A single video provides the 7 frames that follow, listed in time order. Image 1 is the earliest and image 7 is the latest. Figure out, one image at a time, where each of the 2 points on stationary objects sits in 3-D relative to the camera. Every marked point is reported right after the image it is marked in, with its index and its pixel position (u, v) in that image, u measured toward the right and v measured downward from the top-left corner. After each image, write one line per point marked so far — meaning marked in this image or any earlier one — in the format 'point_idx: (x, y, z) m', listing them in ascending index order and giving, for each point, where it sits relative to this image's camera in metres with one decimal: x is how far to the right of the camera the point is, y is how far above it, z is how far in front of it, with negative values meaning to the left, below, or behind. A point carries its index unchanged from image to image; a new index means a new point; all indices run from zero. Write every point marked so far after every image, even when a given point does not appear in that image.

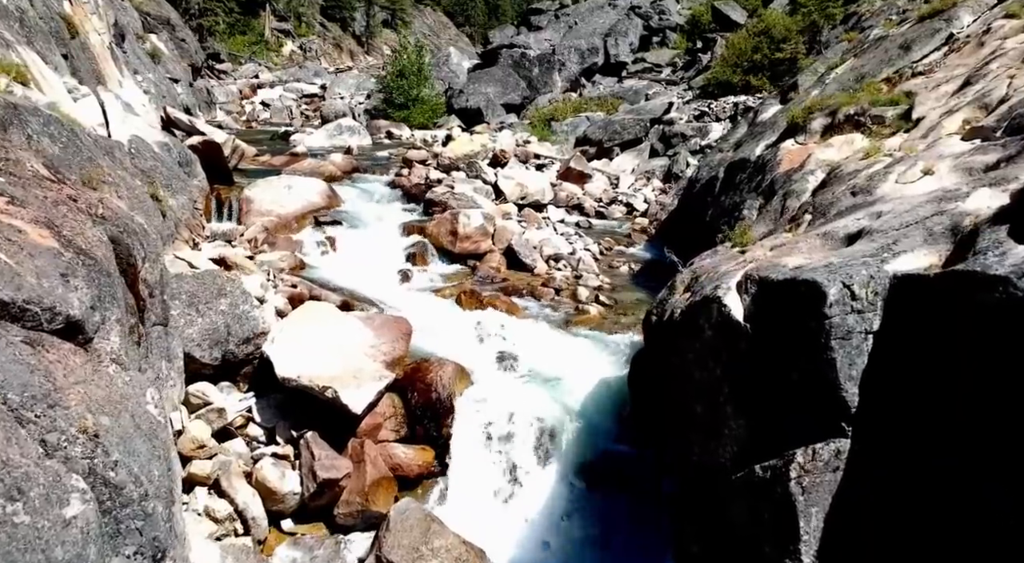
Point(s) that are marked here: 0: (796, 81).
0: (+7.1, +5.0, +18.1) m
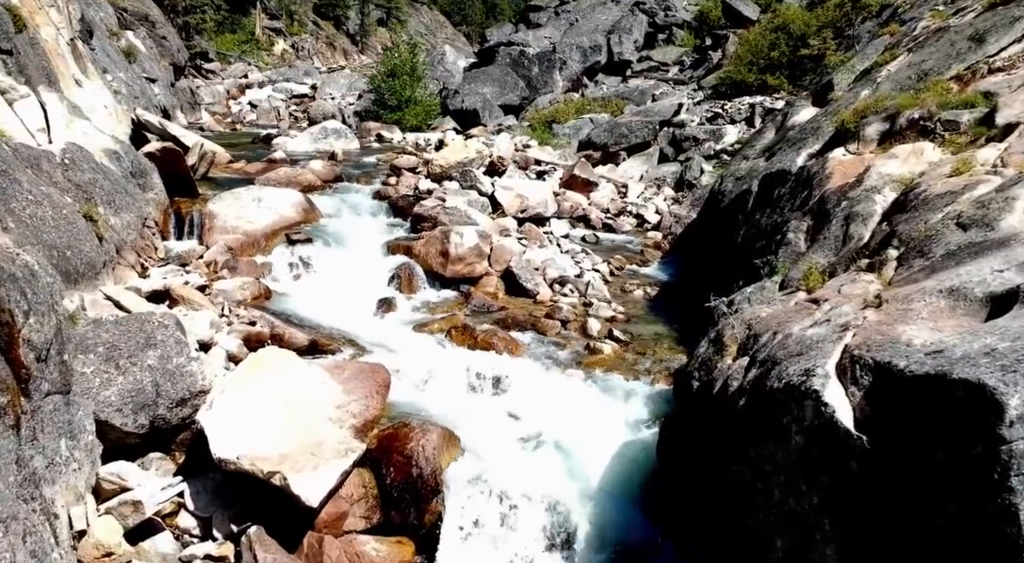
0: (+7.0, +4.5, +16.0) m
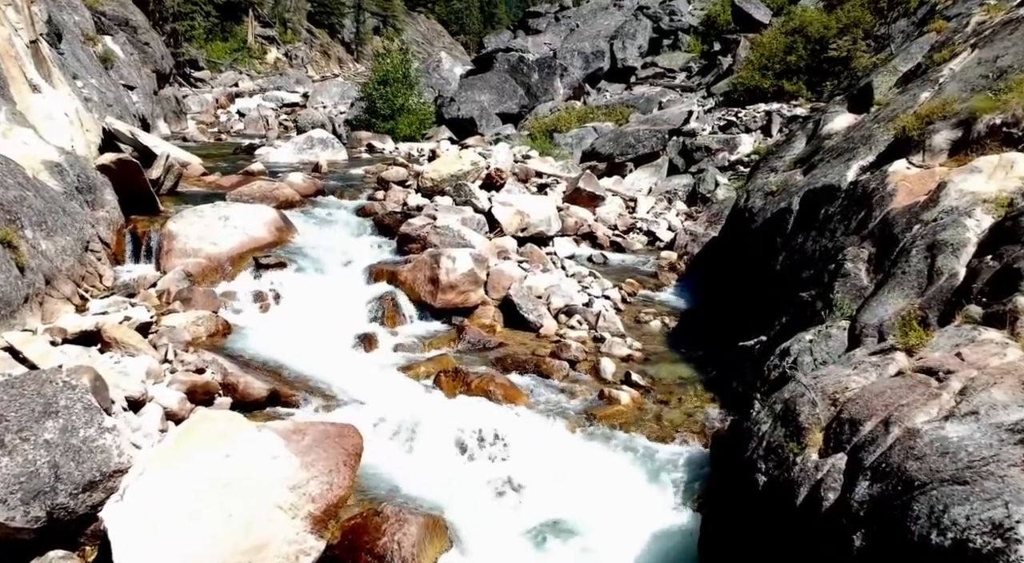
0: (+7.0, +3.9, +14.3) m
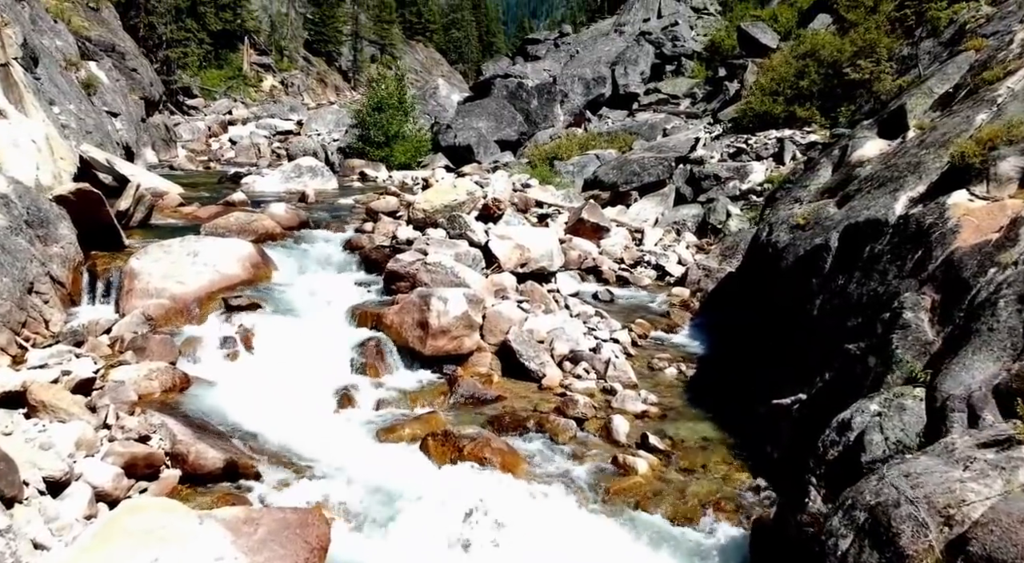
0: (+7.0, +3.2, +13.1) m
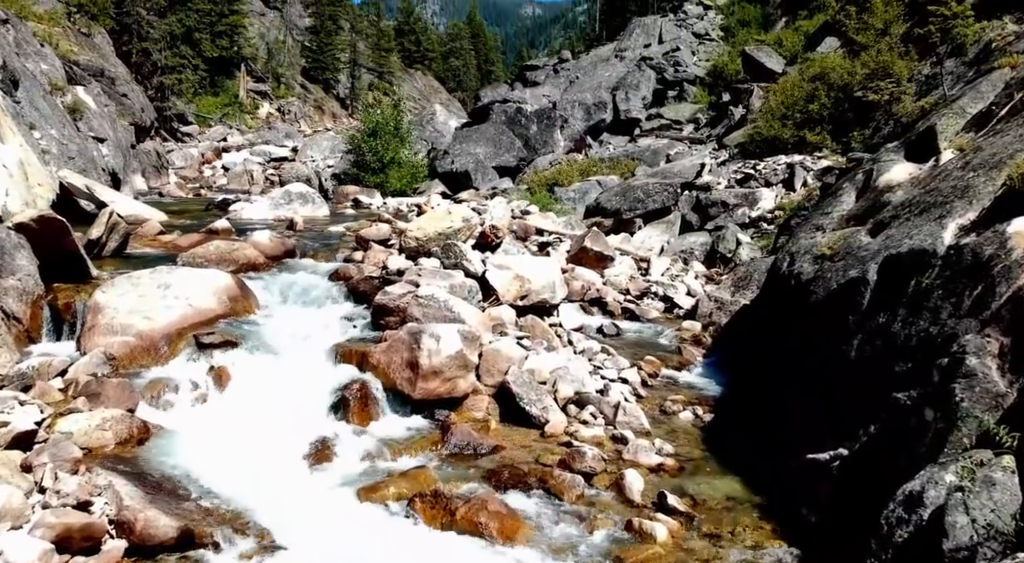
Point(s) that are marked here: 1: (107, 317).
0: (+7.0, +2.6, +12.2) m
1: (-6.1, -0.5, +11.0) m
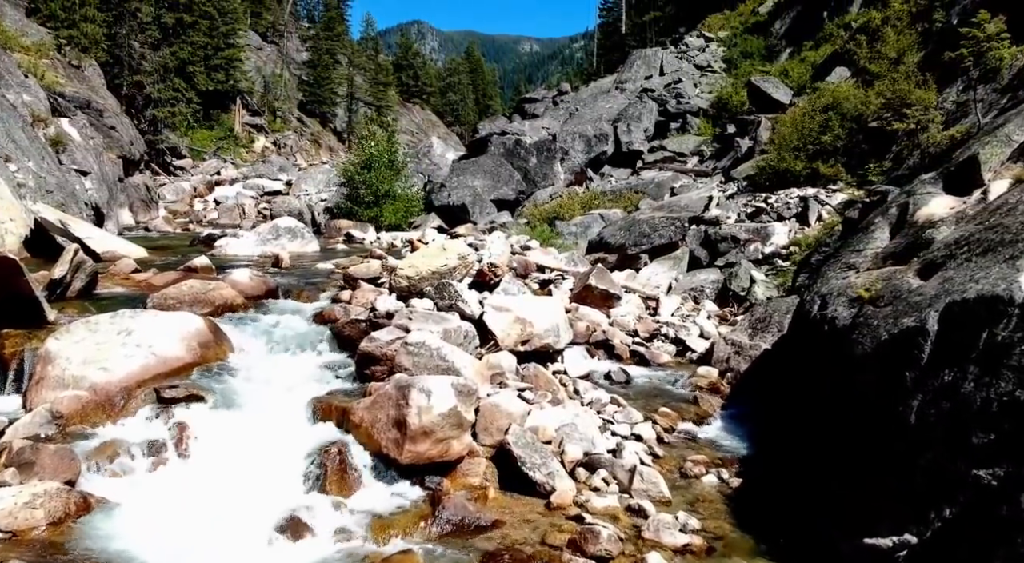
0: (+7.0, +2.0, +11.1) m
1: (-6.1, -1.2, +9.7) m
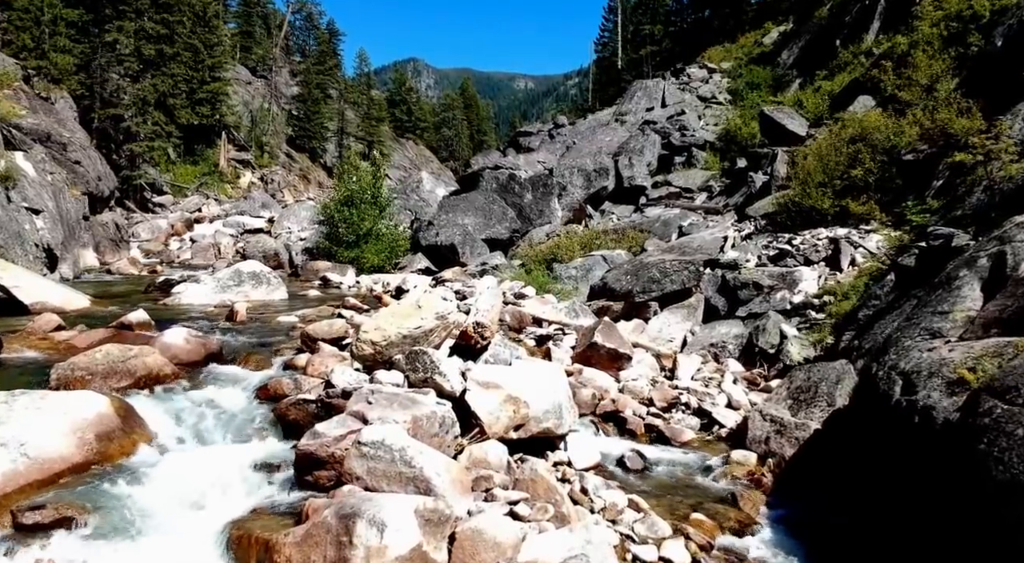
0: (+6.9, +1.1, +8.7) m
1: (-6.2, -2.0, +7.1) m
